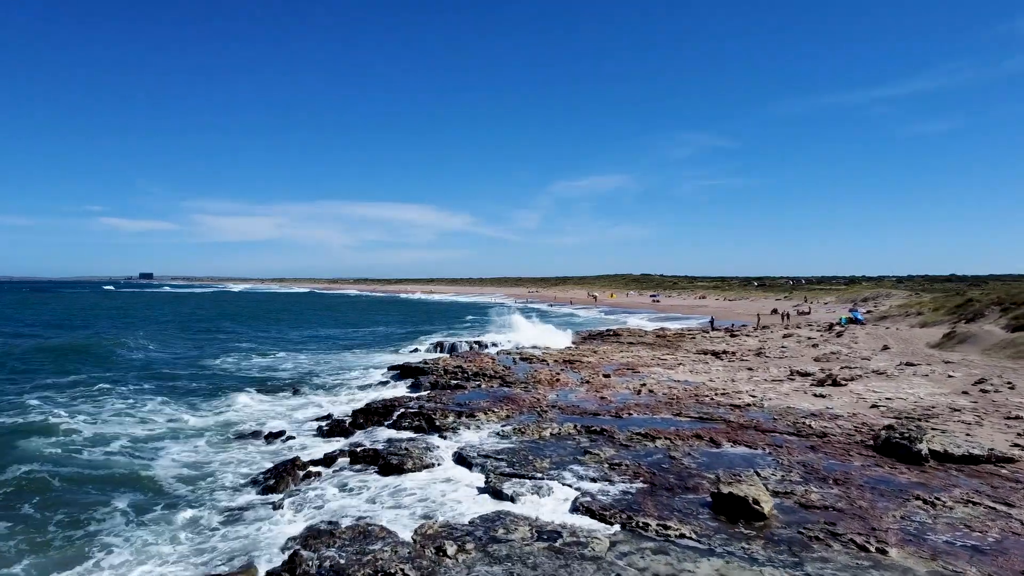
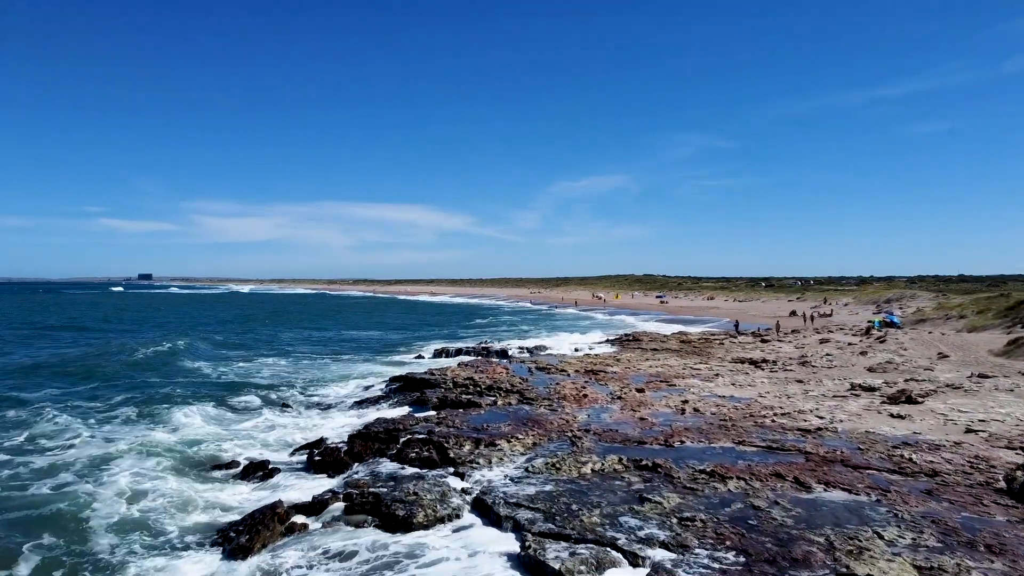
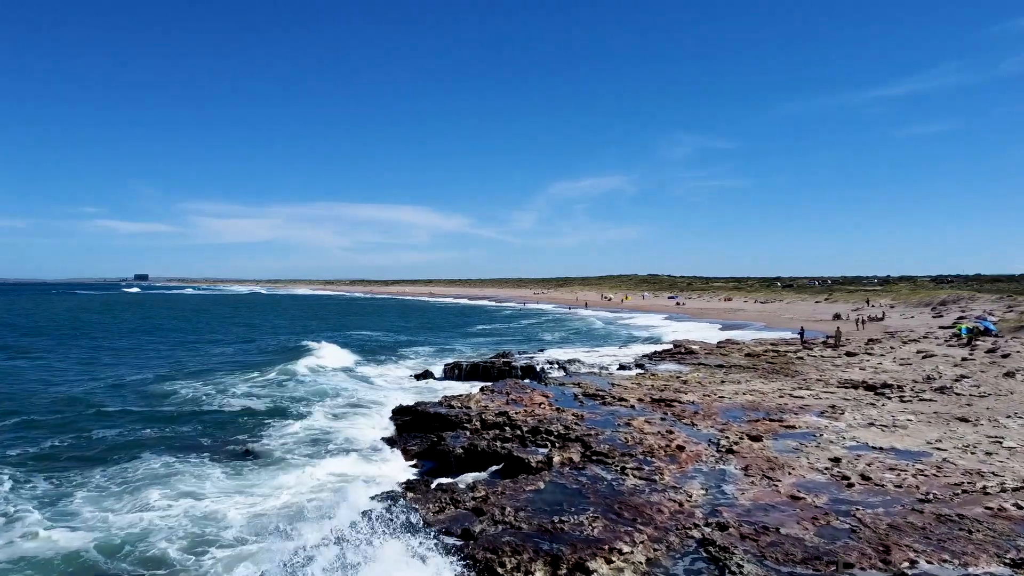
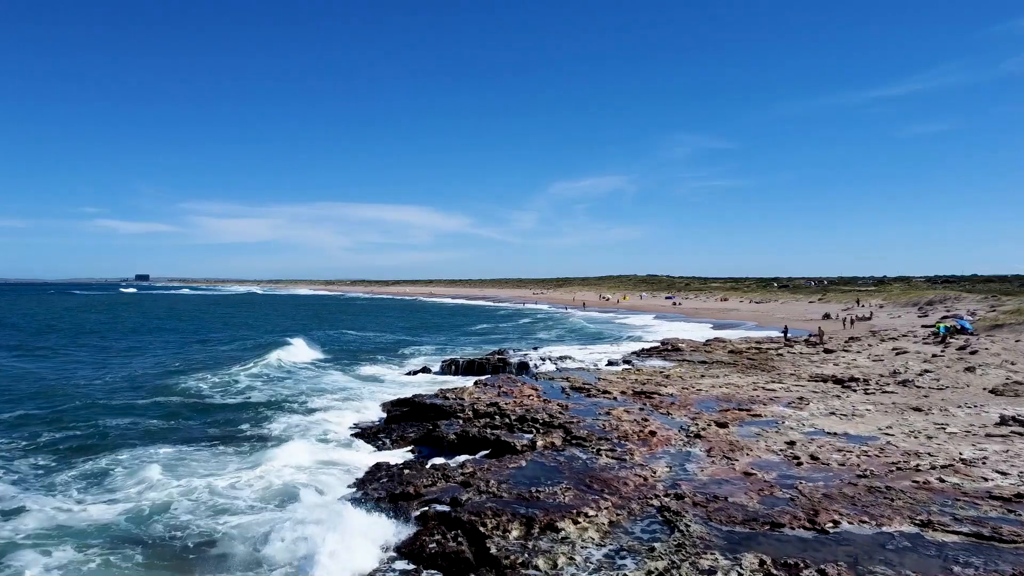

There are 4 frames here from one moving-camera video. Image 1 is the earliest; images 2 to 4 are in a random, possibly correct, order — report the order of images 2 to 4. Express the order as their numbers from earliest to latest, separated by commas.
2, 4, 3
